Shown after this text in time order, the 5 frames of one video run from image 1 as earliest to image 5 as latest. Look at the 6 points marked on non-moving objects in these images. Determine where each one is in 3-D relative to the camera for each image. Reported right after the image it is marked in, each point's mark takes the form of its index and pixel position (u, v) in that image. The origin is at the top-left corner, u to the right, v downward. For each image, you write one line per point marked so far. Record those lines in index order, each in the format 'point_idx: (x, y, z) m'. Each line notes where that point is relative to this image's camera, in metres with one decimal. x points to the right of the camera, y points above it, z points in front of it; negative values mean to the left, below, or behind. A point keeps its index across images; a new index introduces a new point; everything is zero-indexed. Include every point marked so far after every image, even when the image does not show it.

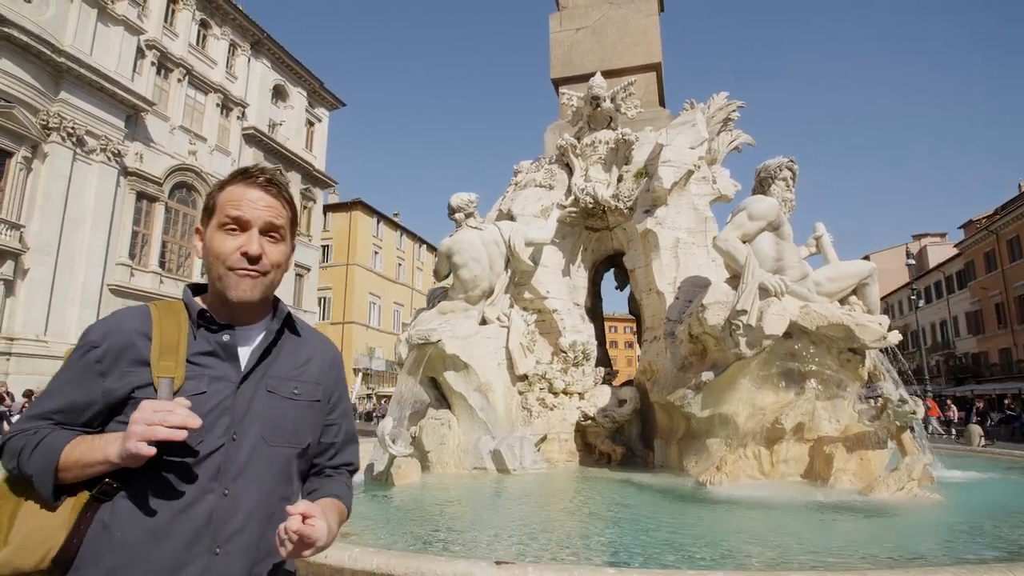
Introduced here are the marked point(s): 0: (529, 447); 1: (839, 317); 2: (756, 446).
0: (+0.2, -1.8, +7.0) m
1: (+3.1, -0.3, +5.8) m
2: (+2.4, -1.6, +6.1) m
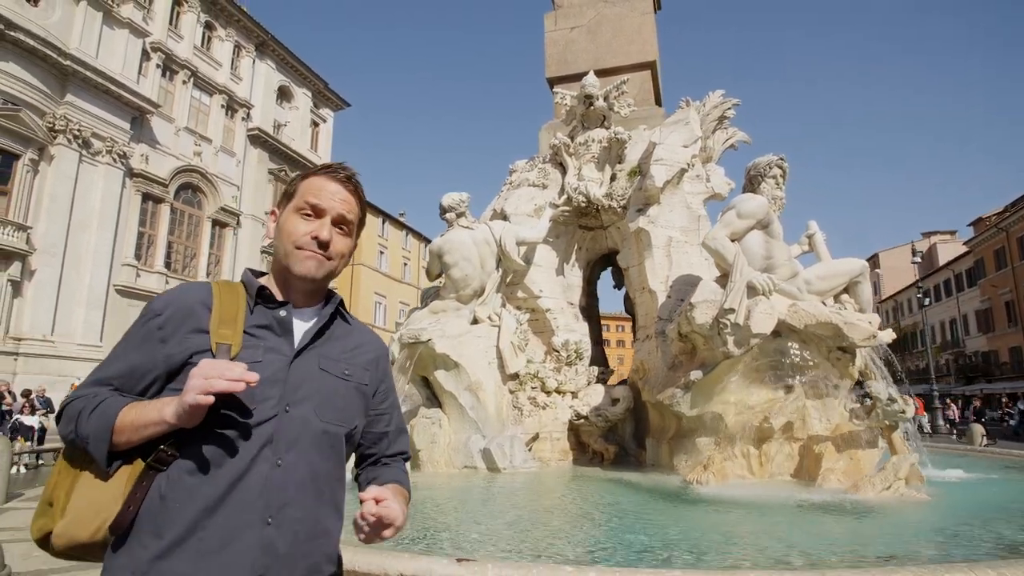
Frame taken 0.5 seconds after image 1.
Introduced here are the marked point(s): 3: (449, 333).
0: (+0.1, -1.8, +7.0) m
1: (+3.0, -0.3, +5.7) m
2: (+2.3, -1.6, +6.1) m
3: (-0.8, -0.5, +7.2) m
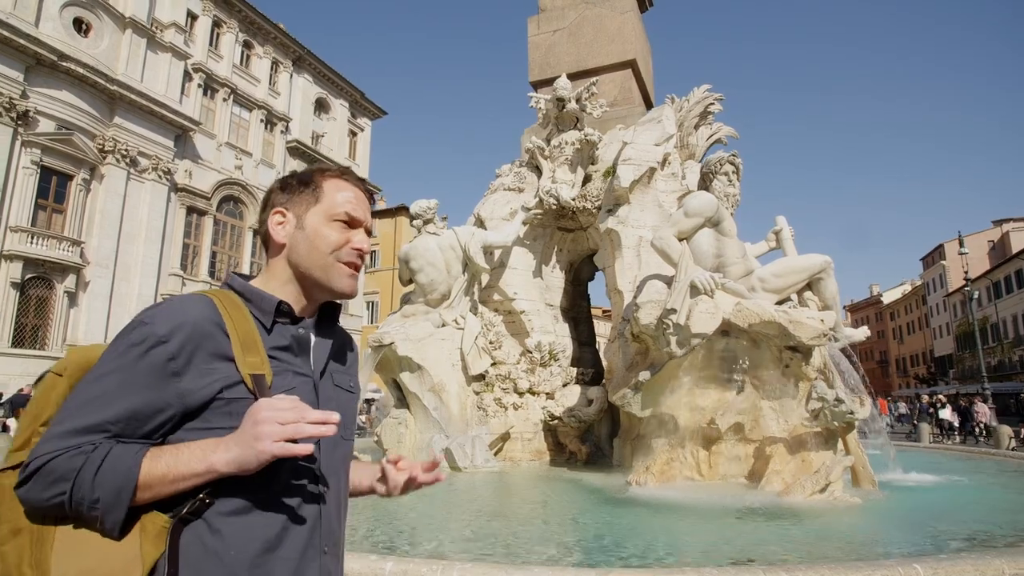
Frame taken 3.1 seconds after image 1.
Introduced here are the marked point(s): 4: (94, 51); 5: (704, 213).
0: (-0.4, -1.8, +7.1) m
1: (+2.4, -0.2, +5.6) m
2: (+1.8, -1.6, +6.0) m
3: (-1.2, -0.6, +7.4) m
4: (-13.1, +7.5, +19.3) m
5: (+1.9, +0.7, +6.2) m
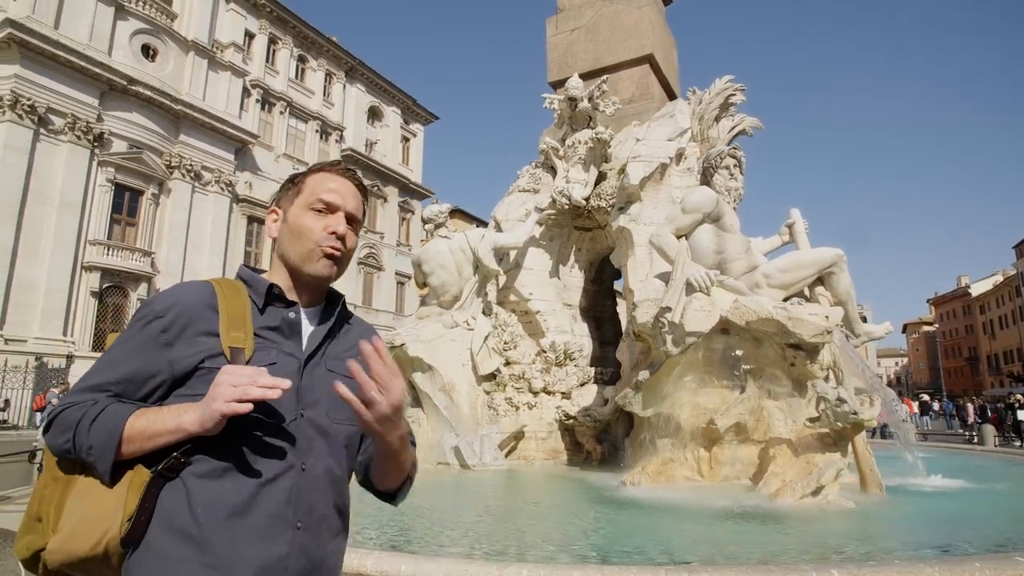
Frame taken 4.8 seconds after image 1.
0: (-0.2, -1.8, +7.2) m
1: (+2.3, -0.2, +5.5) m
2: (+1.8, -1.5, +5.9) m
3: (-1.1, -0.6, +7.6) m
4: (-11.8, +7.2, +20.7) m
5: (+1.9, +0.8, +6.0) m
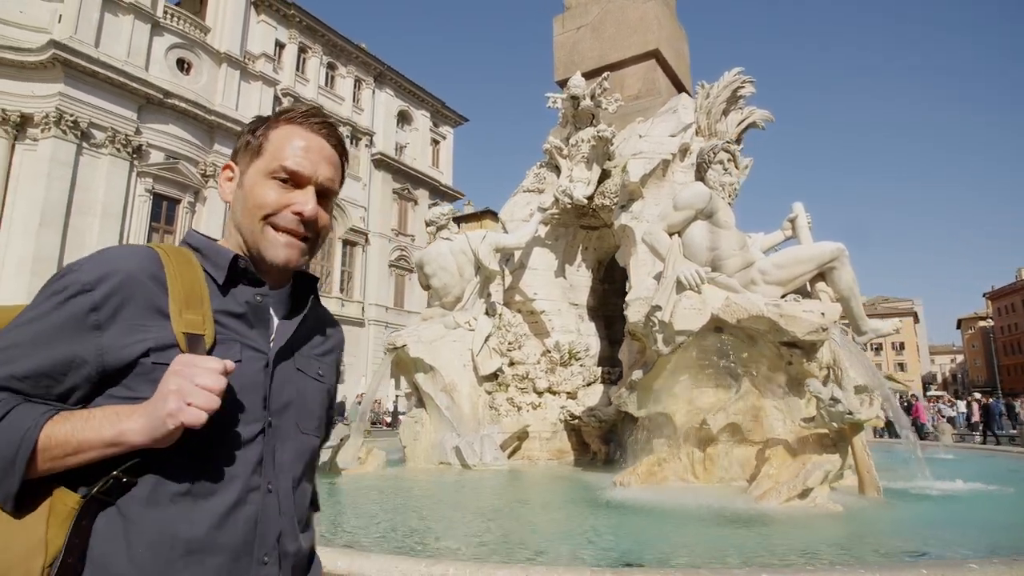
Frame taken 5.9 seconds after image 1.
0: (-0.2, -1.9, +7.3) m
1: (+2.2, -0.2, +5.3) m
2: (+1.7, -1.5, +5.8) m
3: (-1.1, -0.6, +7.7) m
4: (-11.1, +7.1, +21.4) m
5: (+1.8, +0.8, +5.9) m
